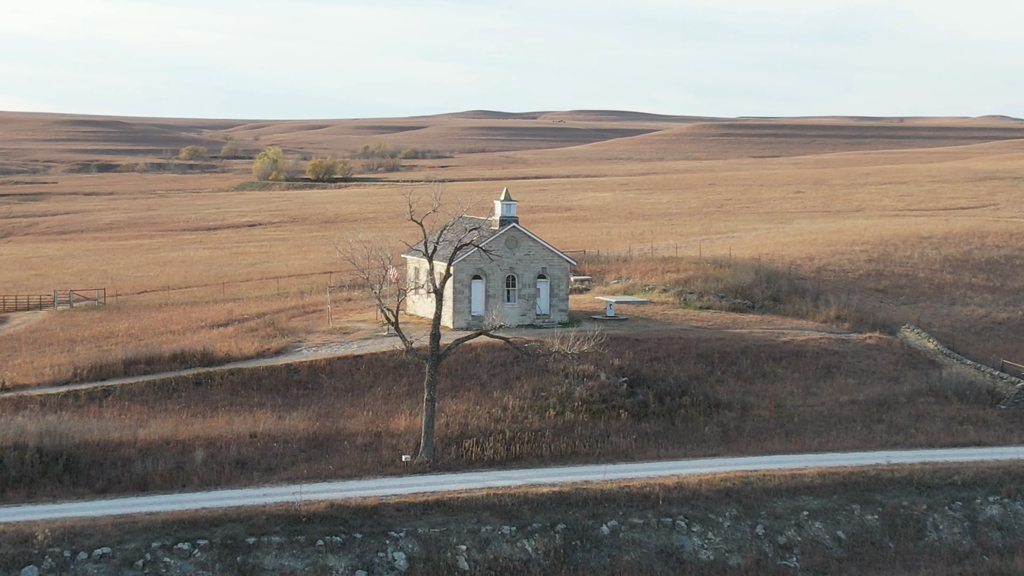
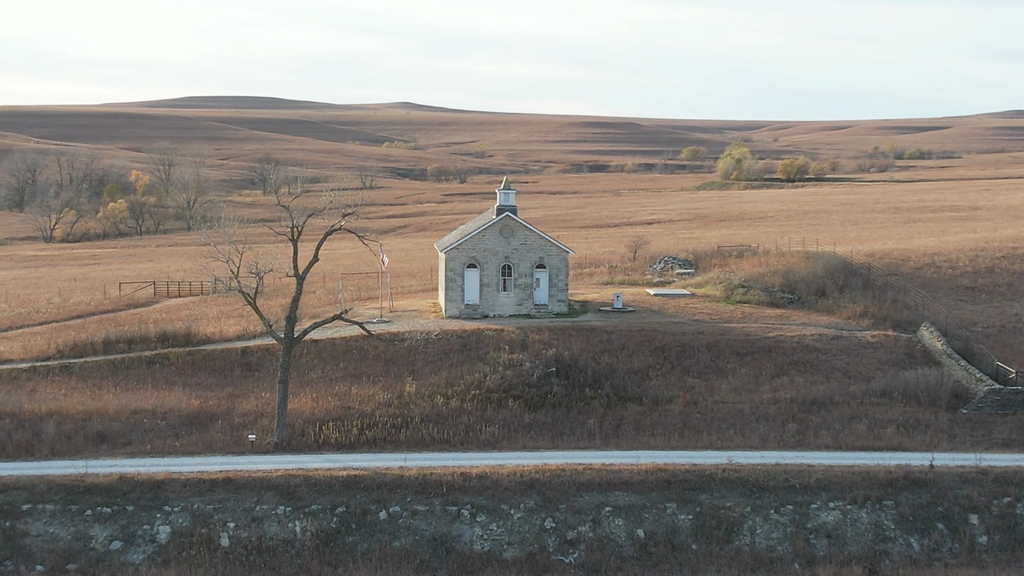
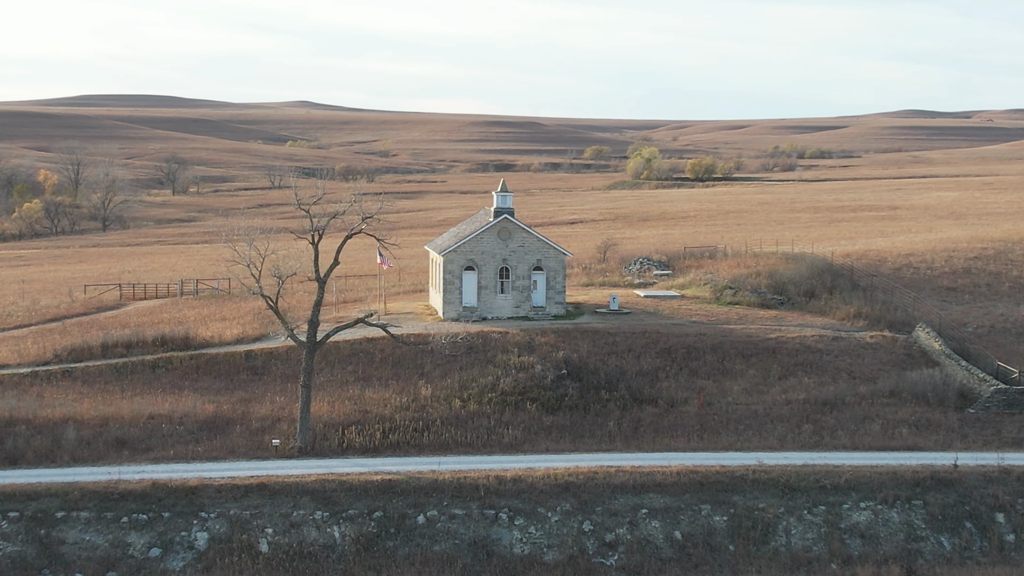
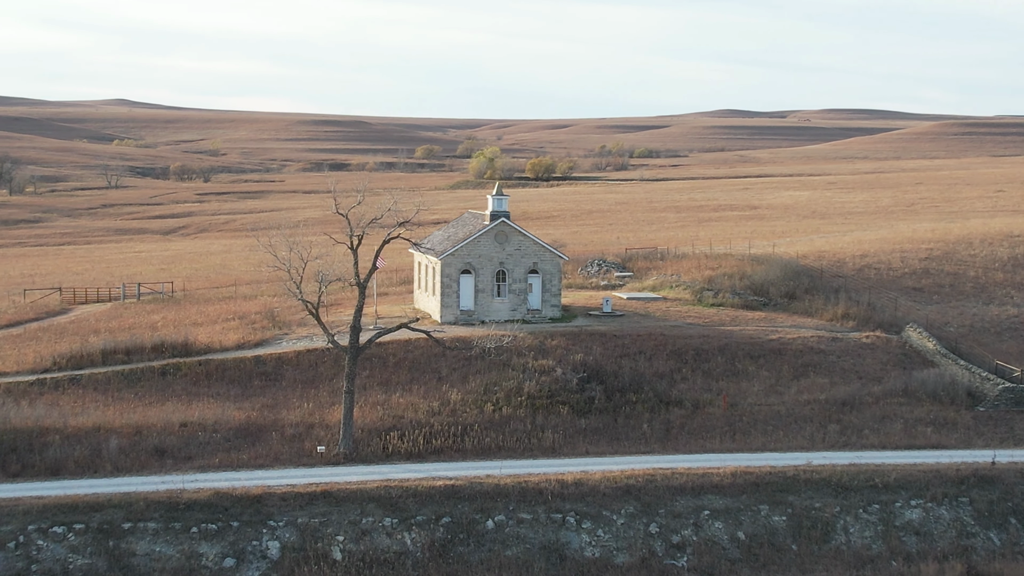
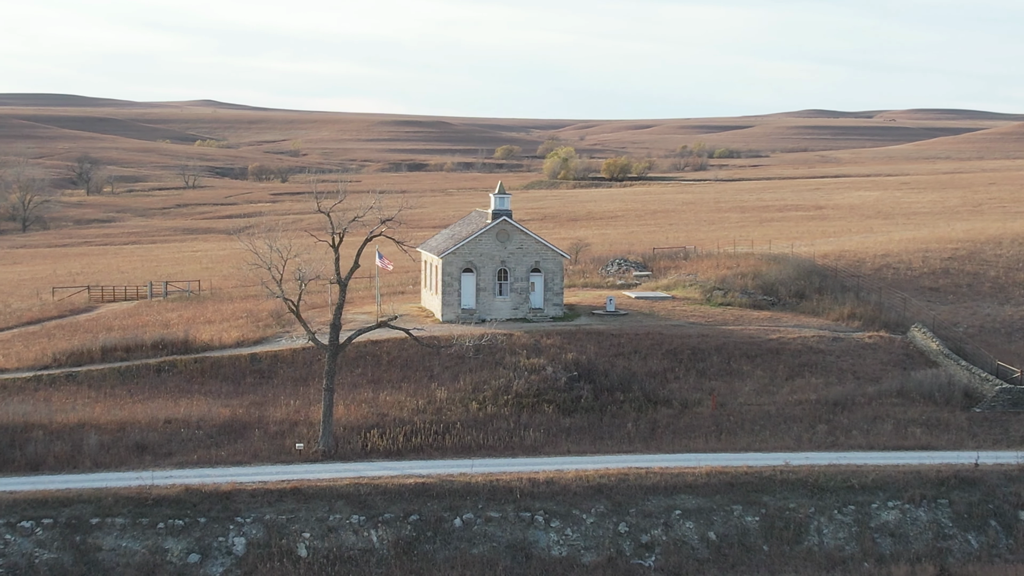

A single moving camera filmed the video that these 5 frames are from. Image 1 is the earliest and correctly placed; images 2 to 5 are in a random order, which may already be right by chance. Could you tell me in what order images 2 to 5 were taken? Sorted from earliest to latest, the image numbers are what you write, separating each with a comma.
4, 5, 3, 2
